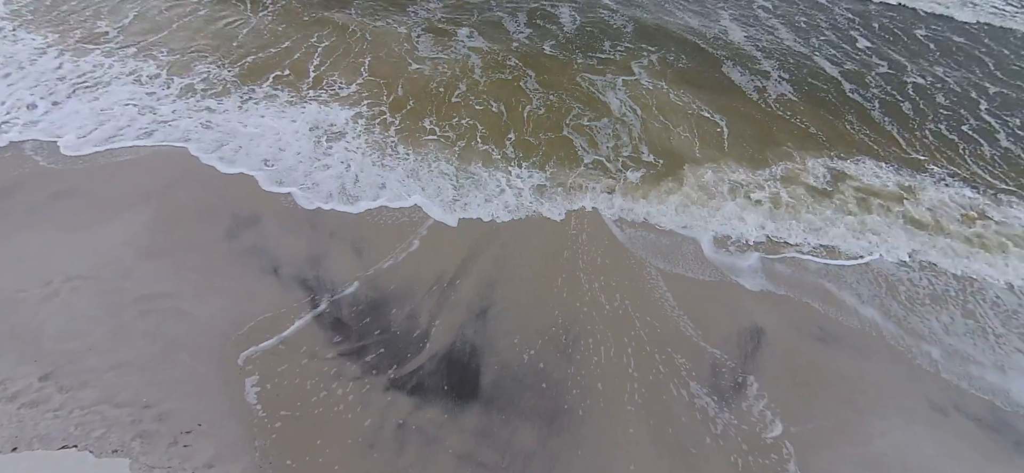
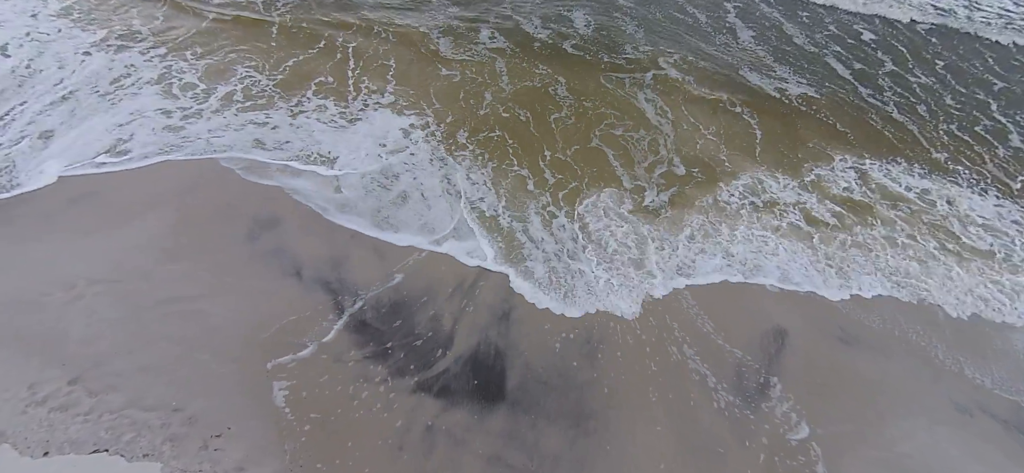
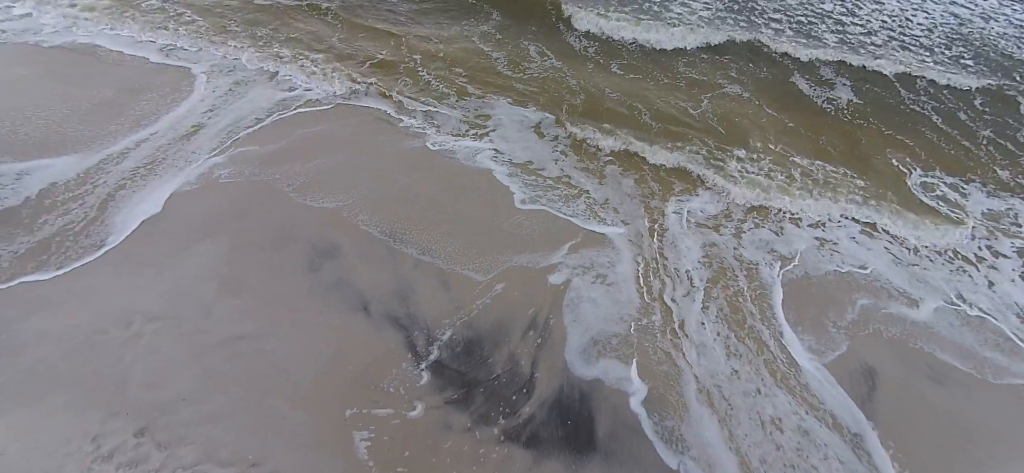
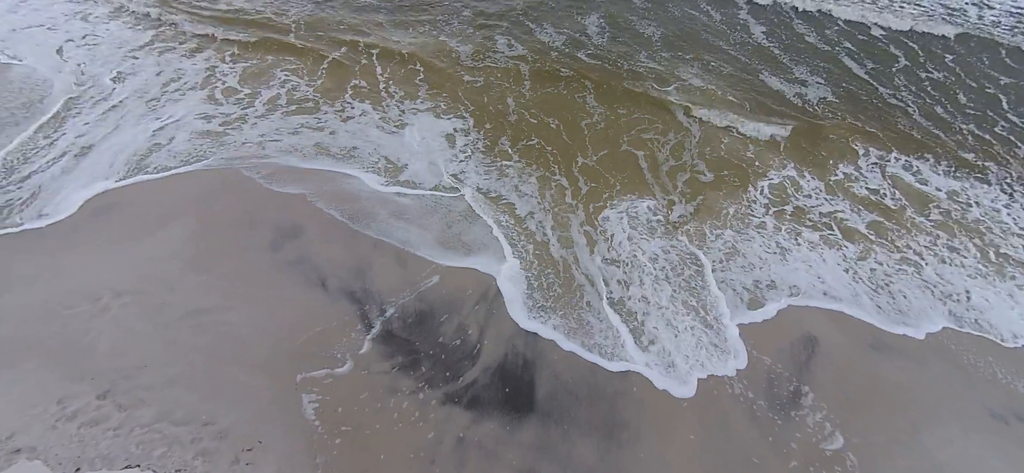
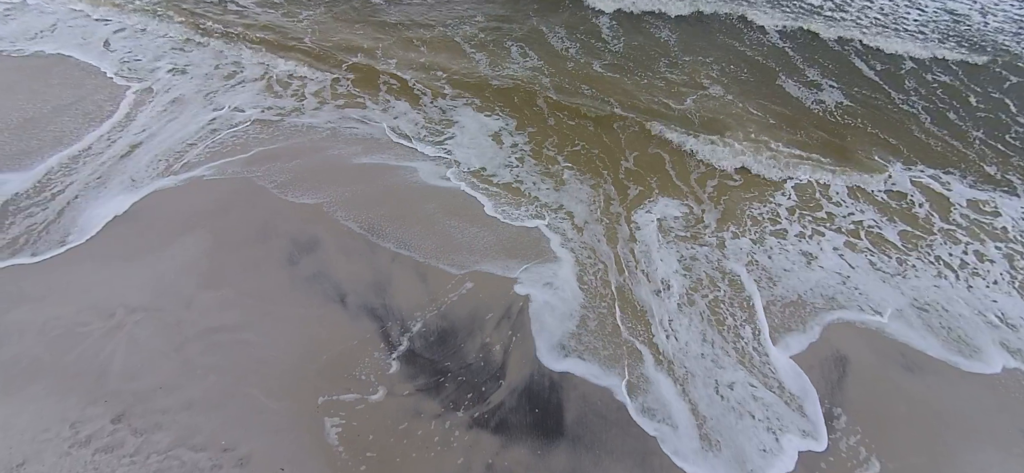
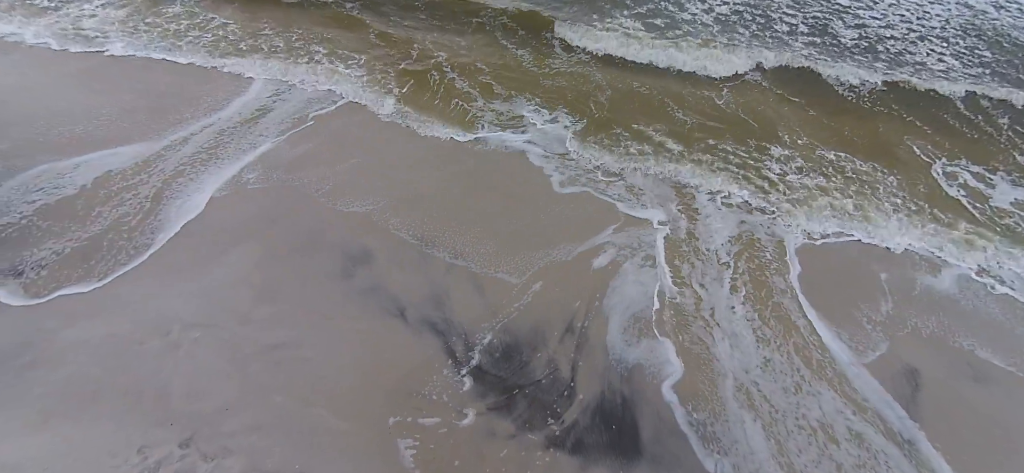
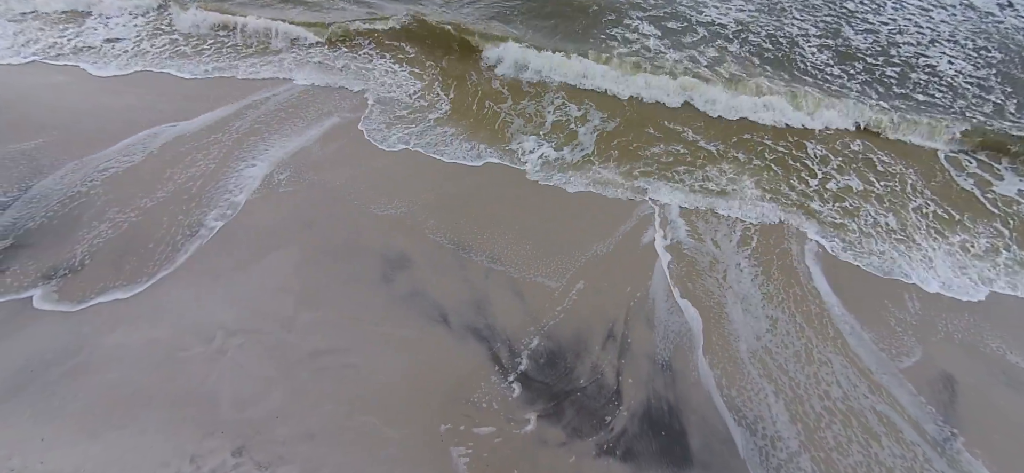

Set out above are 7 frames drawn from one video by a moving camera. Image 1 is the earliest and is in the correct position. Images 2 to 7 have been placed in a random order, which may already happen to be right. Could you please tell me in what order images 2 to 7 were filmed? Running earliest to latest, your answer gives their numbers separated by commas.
2, 4, 5, 3, 6, 7
